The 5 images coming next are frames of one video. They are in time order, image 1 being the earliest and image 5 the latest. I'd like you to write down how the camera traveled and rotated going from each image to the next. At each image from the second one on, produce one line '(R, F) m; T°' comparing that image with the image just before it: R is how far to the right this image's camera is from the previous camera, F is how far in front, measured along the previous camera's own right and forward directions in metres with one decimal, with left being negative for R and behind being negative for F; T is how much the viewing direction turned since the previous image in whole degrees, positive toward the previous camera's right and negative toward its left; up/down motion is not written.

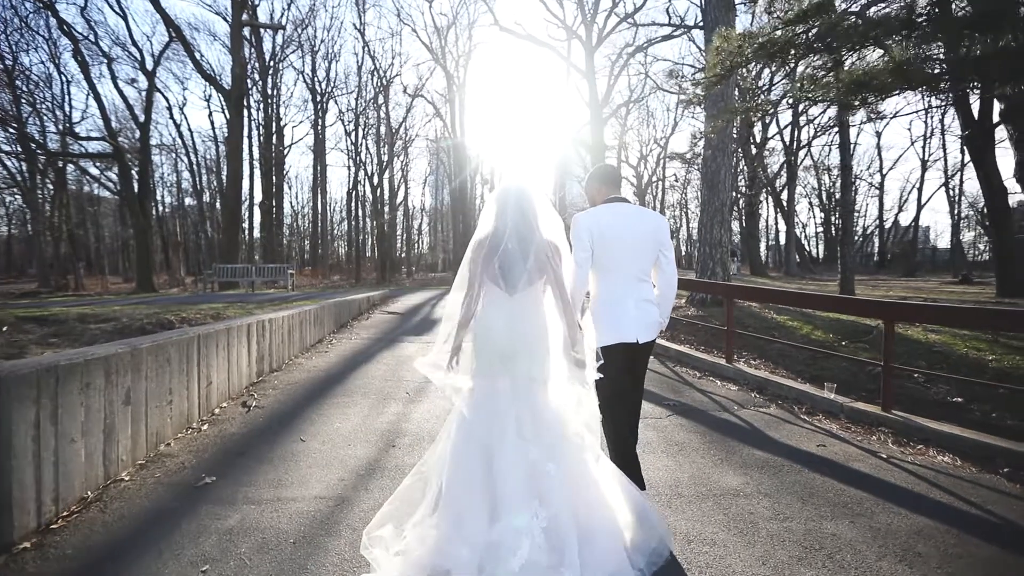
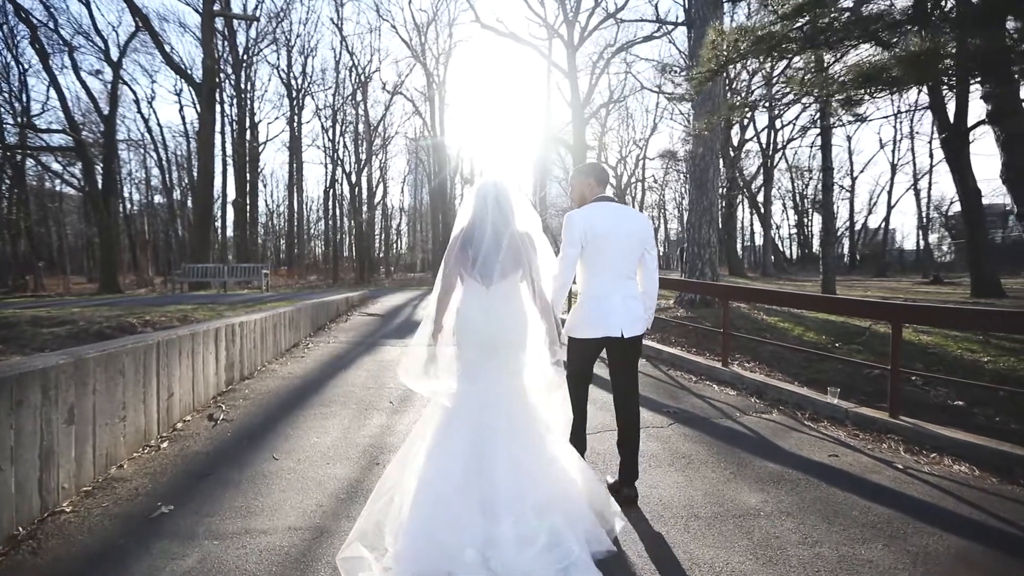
(-0.1, +0.5) m; +2°
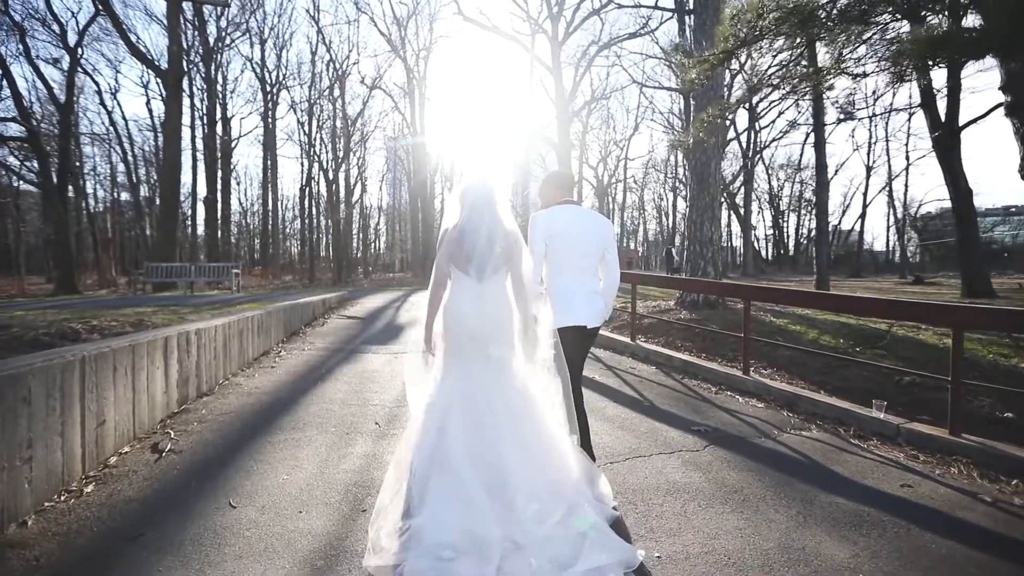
(-0.2, +1.0) m; +2°
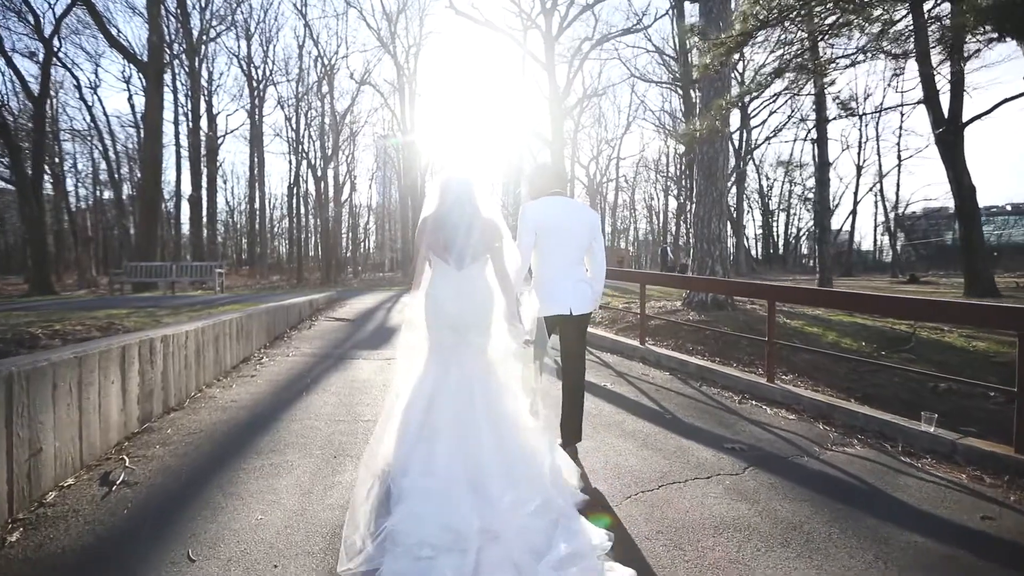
(-0.2, +0.7) m; +1°
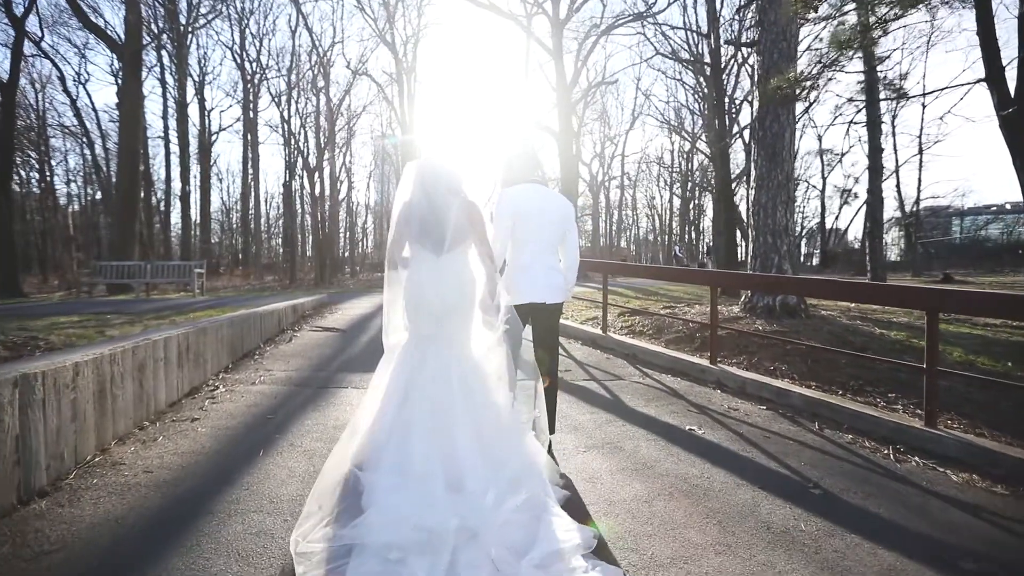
(-0.4, +2.2) m; 0°
